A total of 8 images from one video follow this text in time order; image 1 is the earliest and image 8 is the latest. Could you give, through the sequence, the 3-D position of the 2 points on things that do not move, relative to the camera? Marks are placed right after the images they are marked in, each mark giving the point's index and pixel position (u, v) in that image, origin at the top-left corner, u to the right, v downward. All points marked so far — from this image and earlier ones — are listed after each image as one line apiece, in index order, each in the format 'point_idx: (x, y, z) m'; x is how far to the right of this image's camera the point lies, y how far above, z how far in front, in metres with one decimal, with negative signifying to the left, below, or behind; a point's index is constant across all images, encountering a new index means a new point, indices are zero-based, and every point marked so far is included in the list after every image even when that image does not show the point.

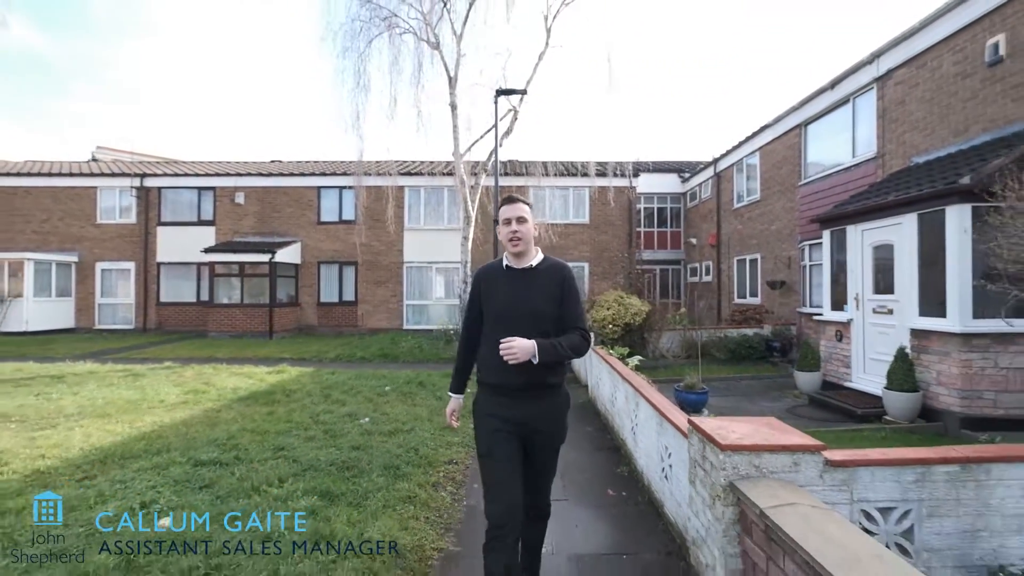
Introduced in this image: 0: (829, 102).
0: (+7.6, +4.5, +11.0) m
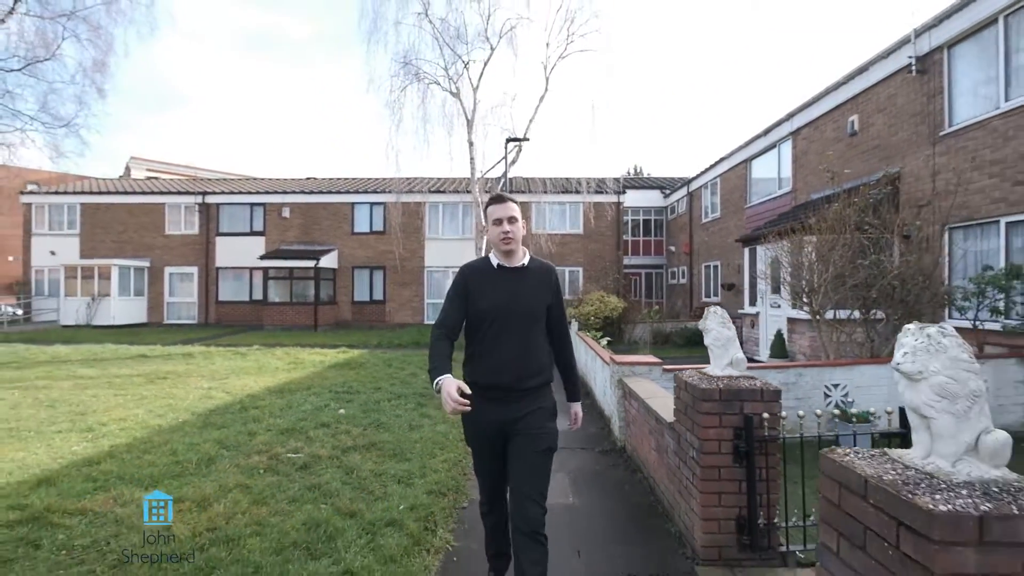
0: (+7.9, +4.5, +14.2) m
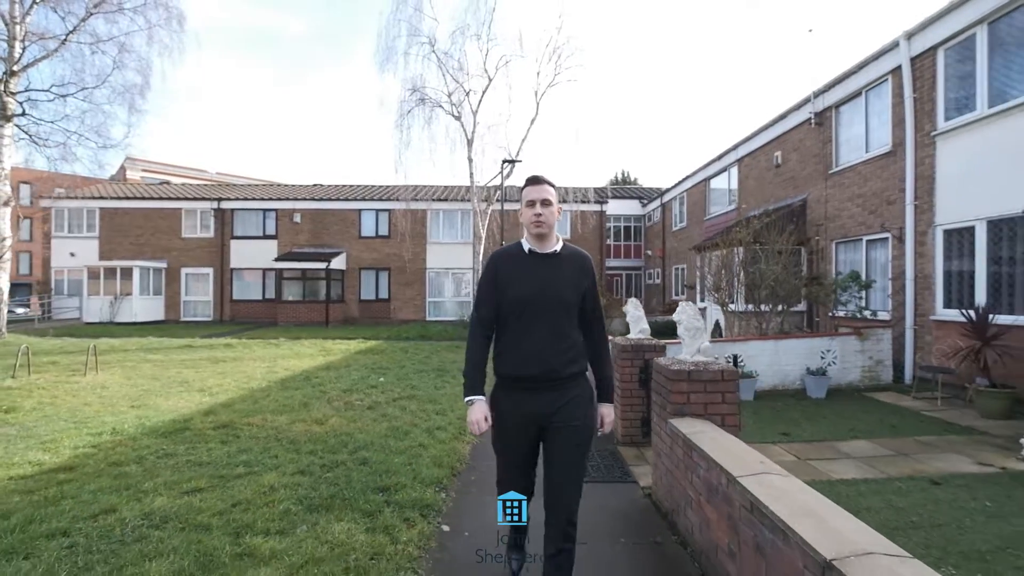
0: (+7.6, +4.5, +16.8) m
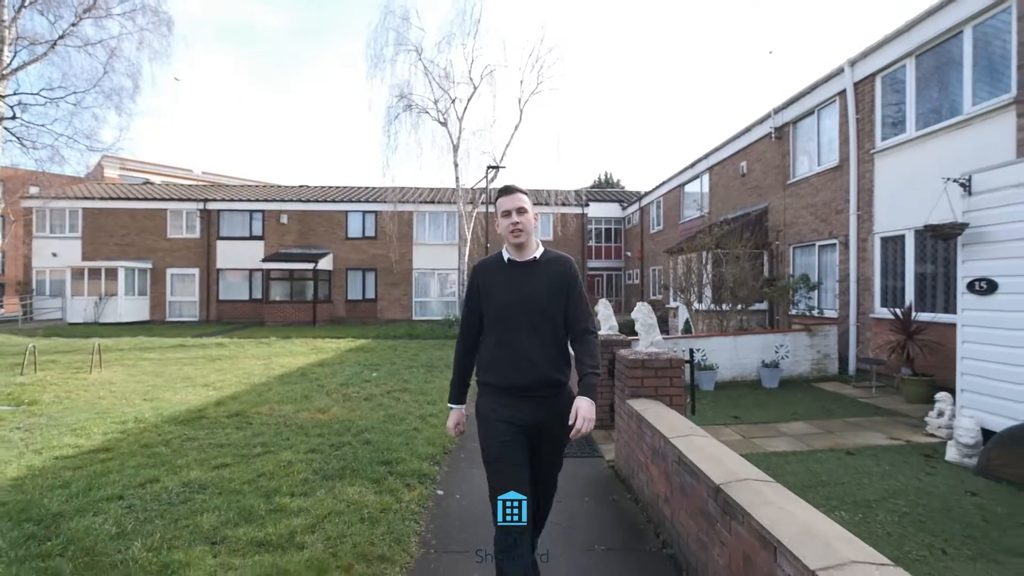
0: (+7.0, +4.5, +17.8) m
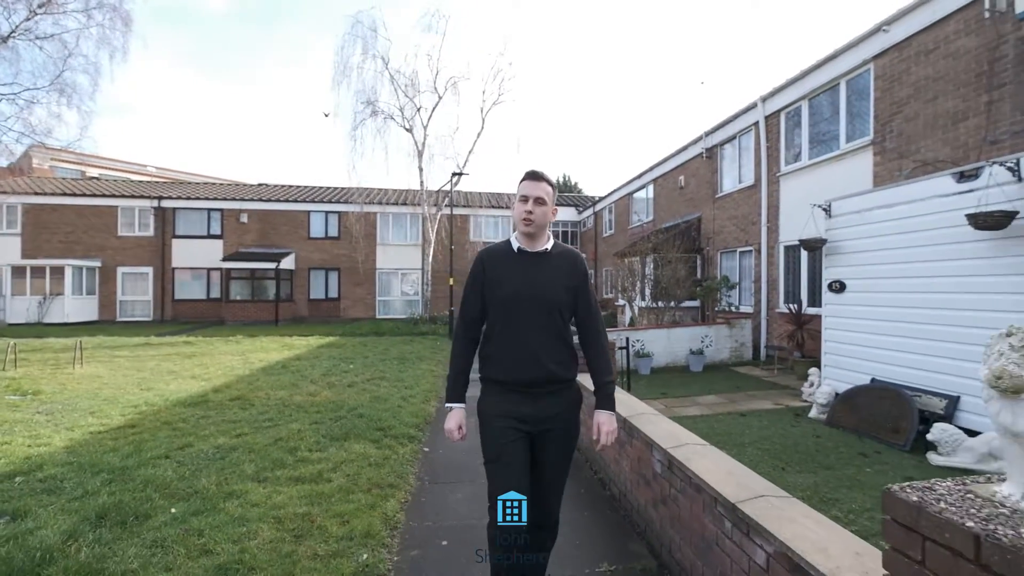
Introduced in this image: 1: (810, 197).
0: (+5.4, +4.5, +19.6) m
1: (+6.5, +2.0, +9.8) m
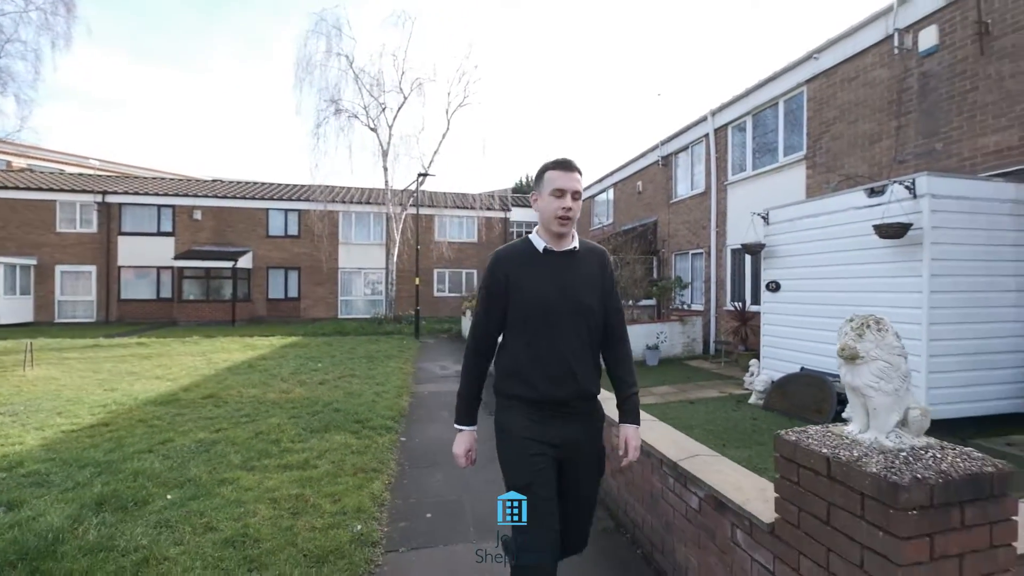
0: (+3.9, +4.5, +20.4) m
1: (+5.8, +2.0, +10.7) m
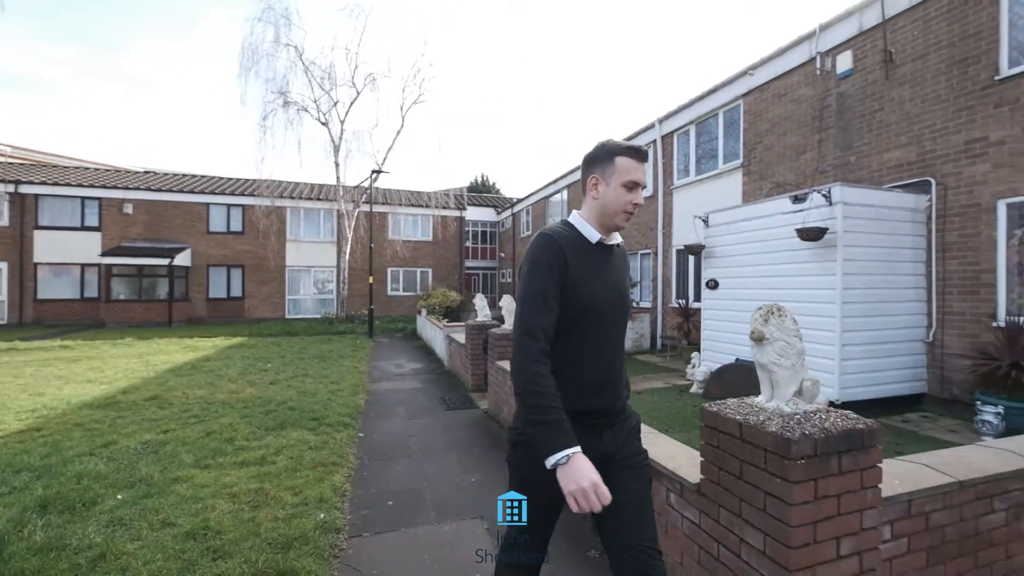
0: (+1.8, +4.6, +20.9) m
1: (+4.7, +2.0, +11.5) m
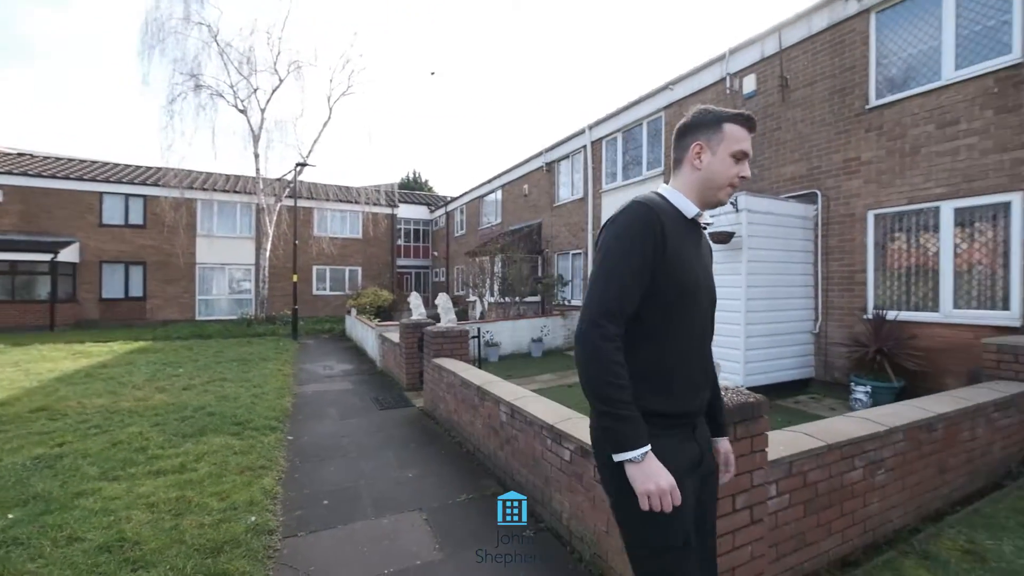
0: (-1.3, +4.6, +21.1) m
1: (+3.0, +2.1, +12.2) m
